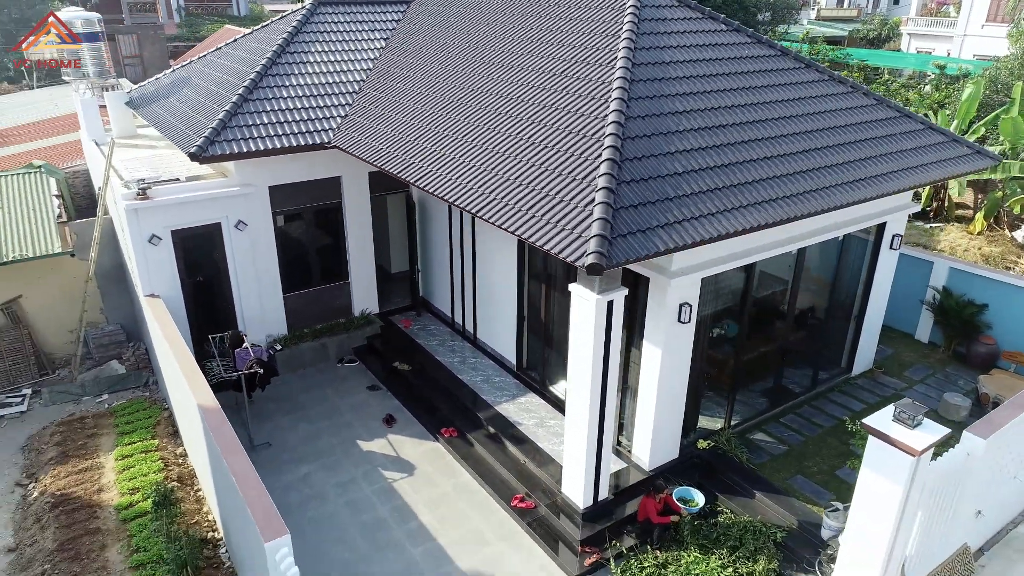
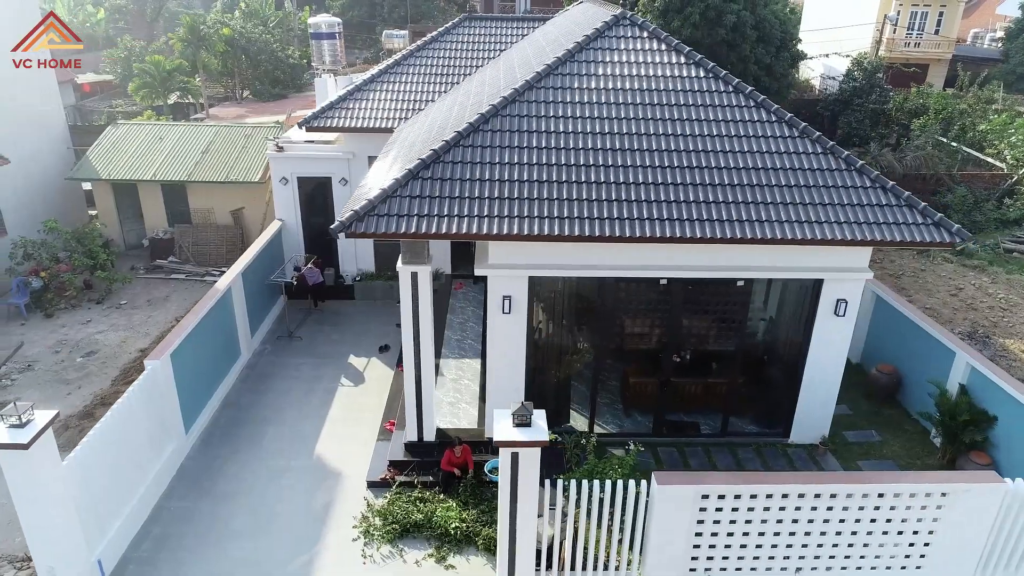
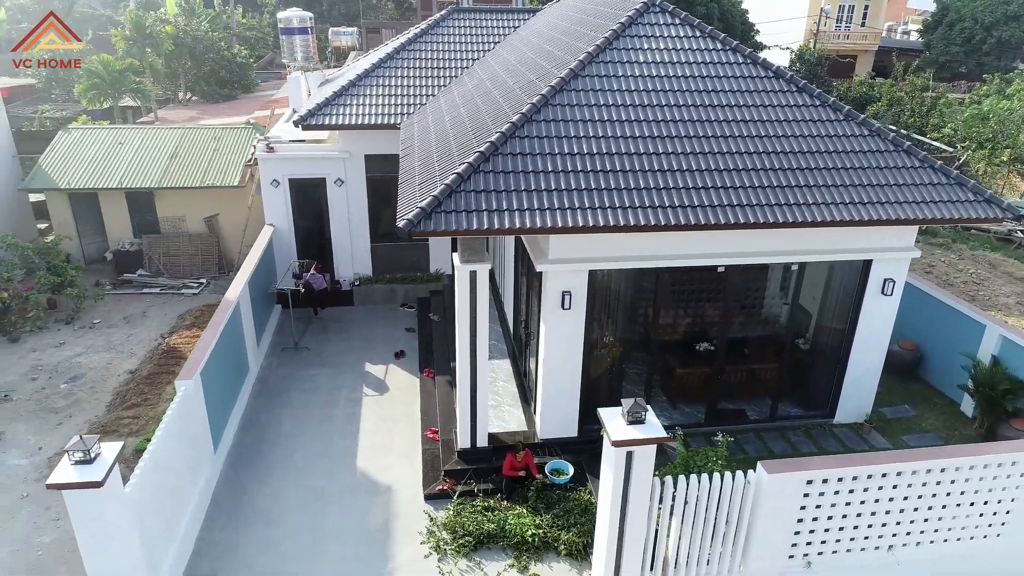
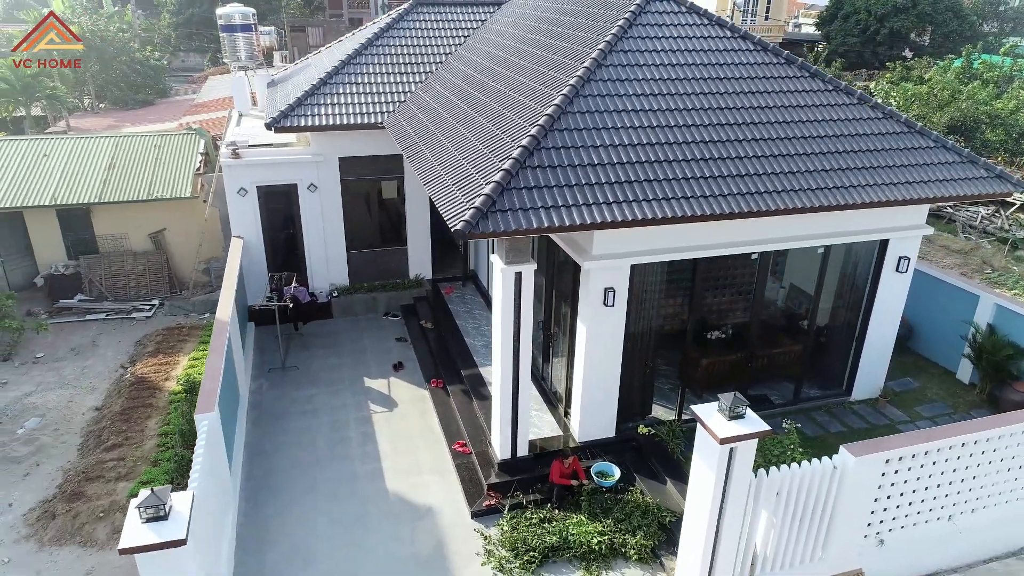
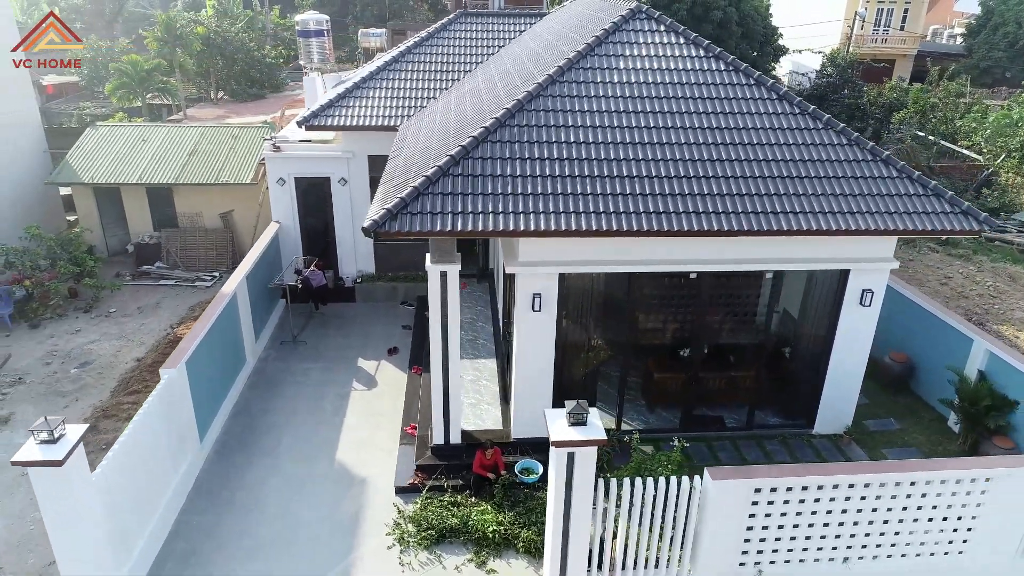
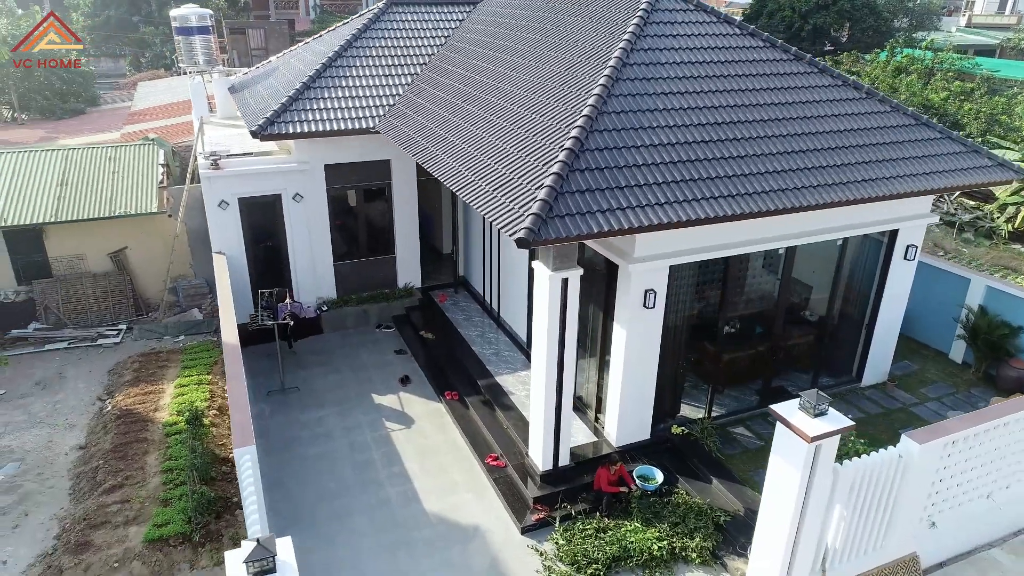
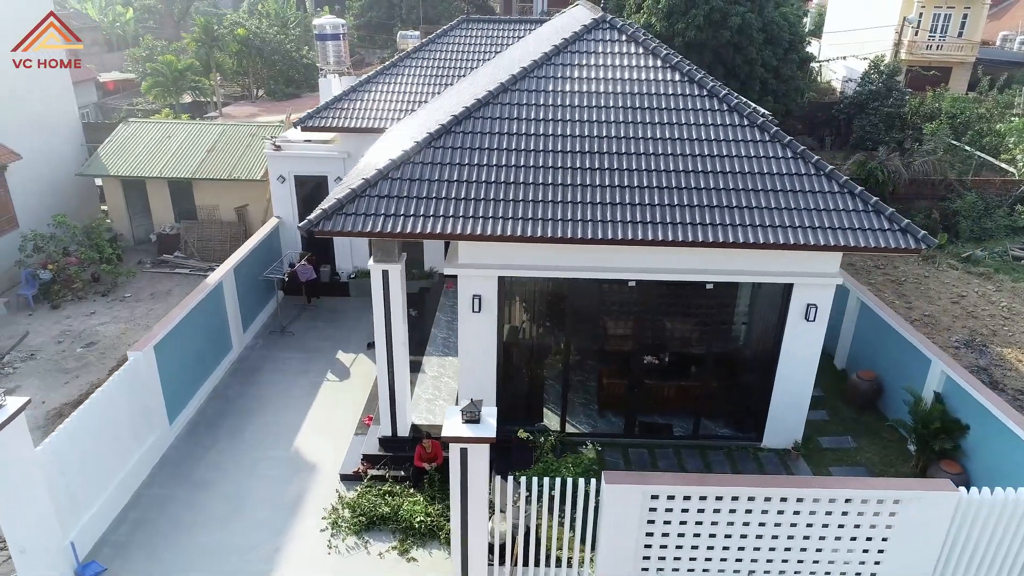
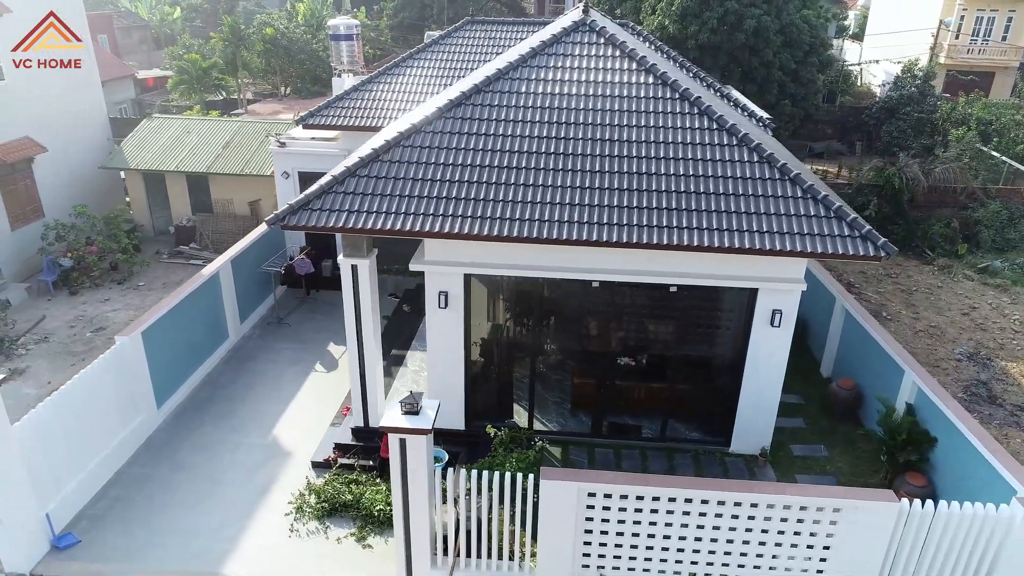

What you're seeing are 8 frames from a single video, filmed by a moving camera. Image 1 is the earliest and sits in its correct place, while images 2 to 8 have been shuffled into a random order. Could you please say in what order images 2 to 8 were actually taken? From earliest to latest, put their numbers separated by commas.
6, 4, 3, 5, 2, 7, 8
